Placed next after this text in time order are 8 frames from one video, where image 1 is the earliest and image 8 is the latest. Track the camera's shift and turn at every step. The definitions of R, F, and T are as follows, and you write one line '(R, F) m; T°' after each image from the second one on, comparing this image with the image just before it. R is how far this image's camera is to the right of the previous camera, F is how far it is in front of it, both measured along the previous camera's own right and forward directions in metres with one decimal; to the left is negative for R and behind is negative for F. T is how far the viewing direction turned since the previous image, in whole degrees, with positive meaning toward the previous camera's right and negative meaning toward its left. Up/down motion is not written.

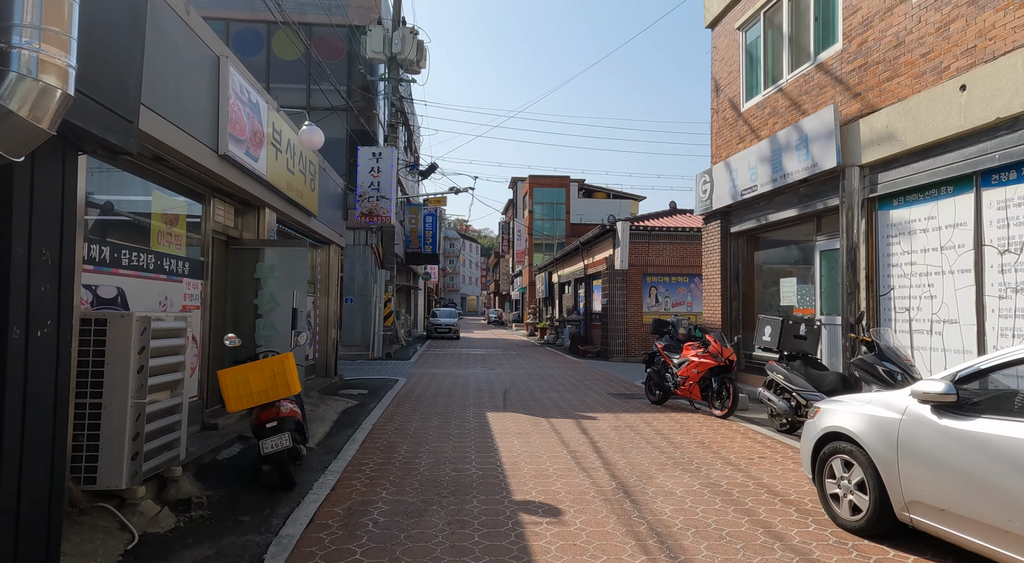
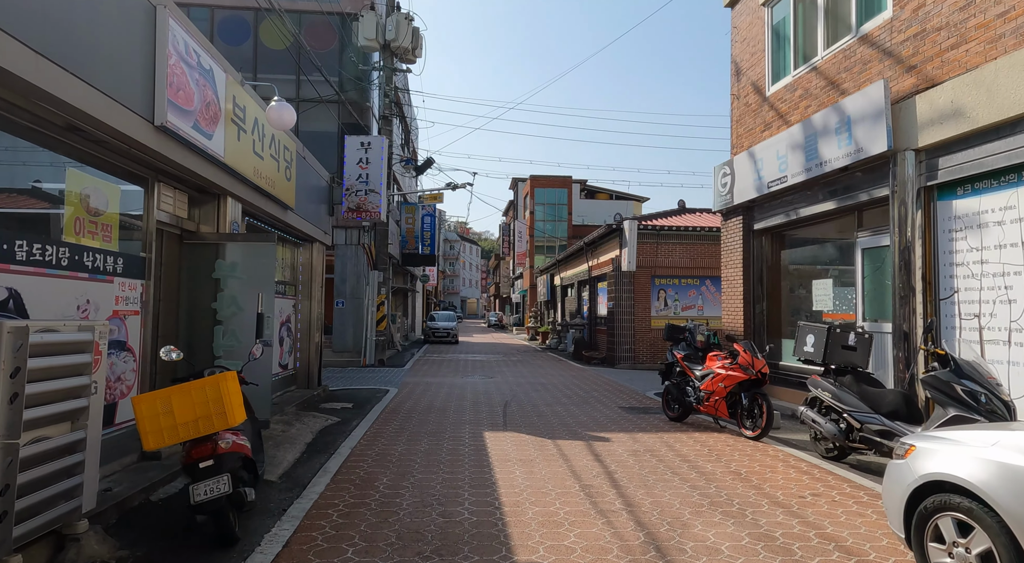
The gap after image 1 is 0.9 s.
(0.0, +1.1) m; 0°
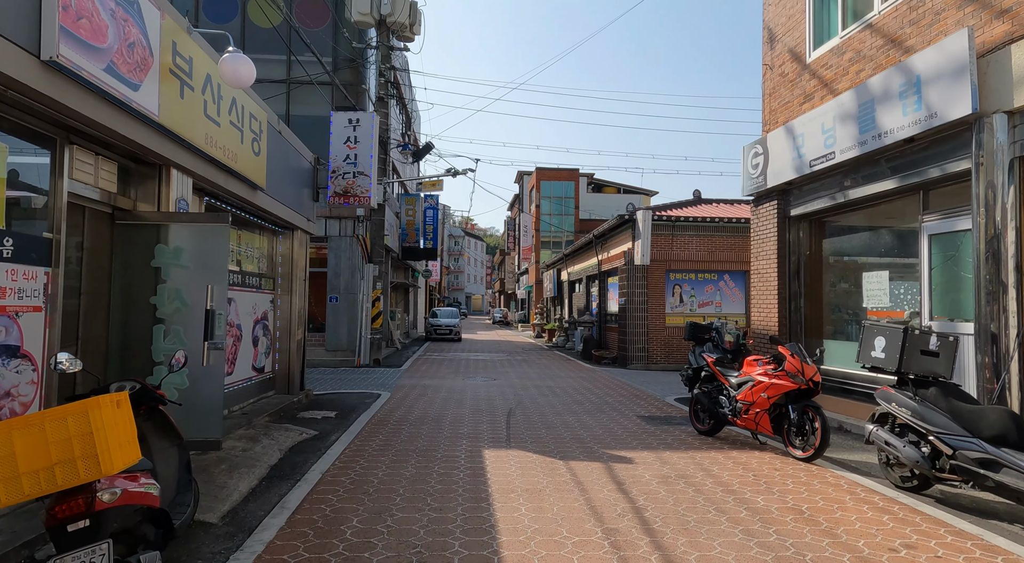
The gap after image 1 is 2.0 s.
(0.0, +1.2) m; 0°
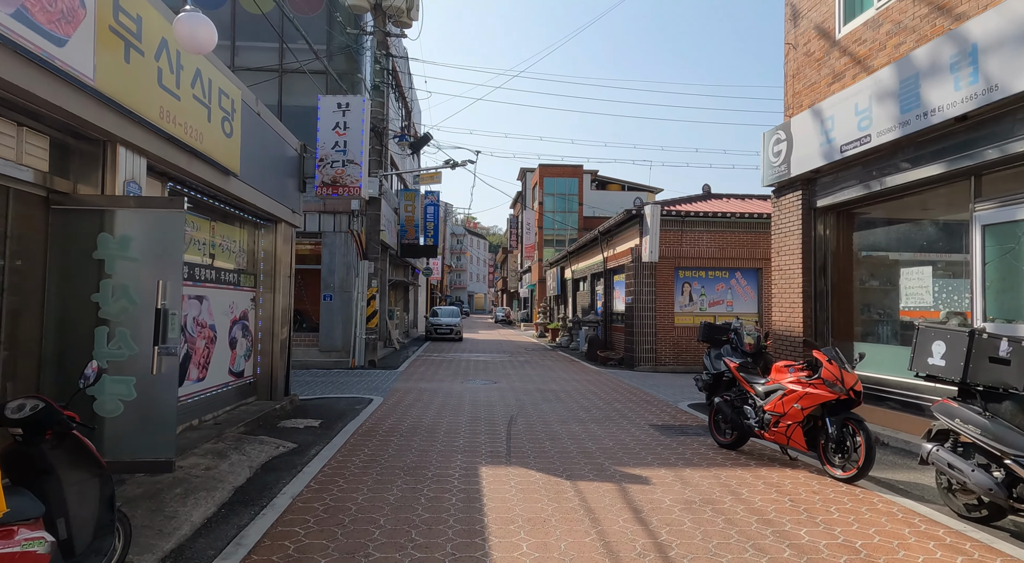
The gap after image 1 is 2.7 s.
(0.0, +0.8) m; 0°
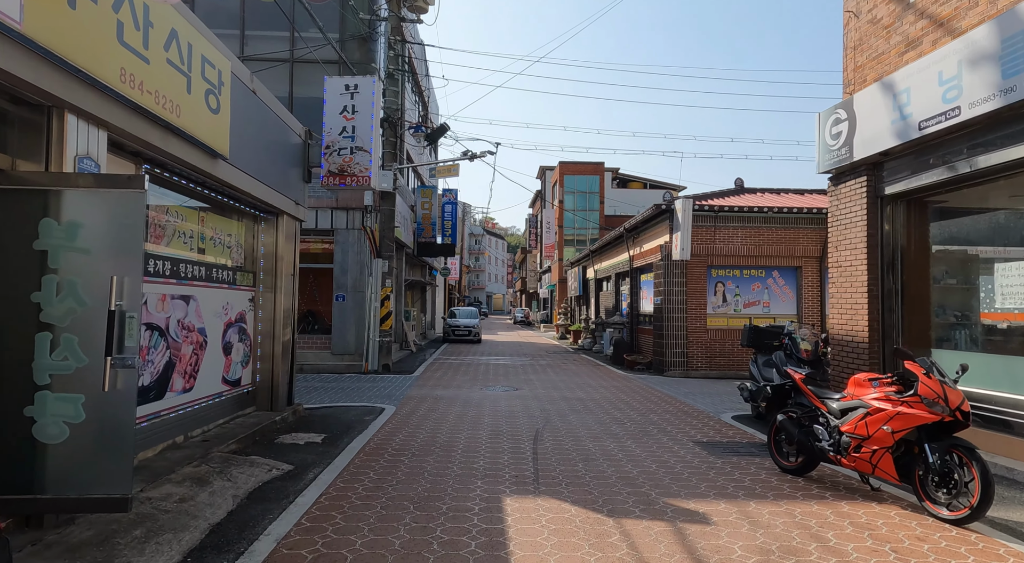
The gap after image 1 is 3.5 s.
(-0.1, +0.9) m; -2°
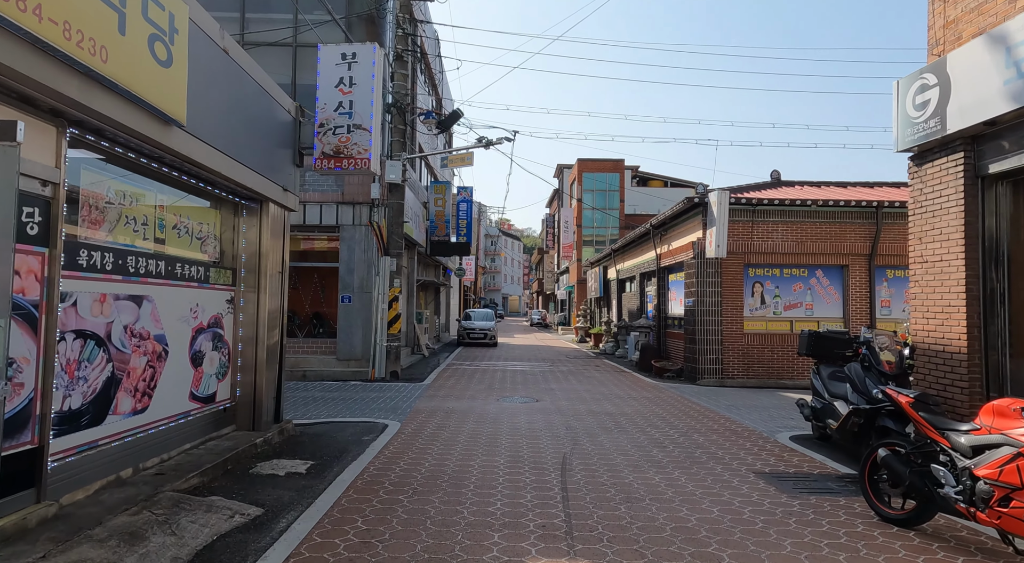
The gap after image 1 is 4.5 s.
(-0.1, +1.2) m; -1°
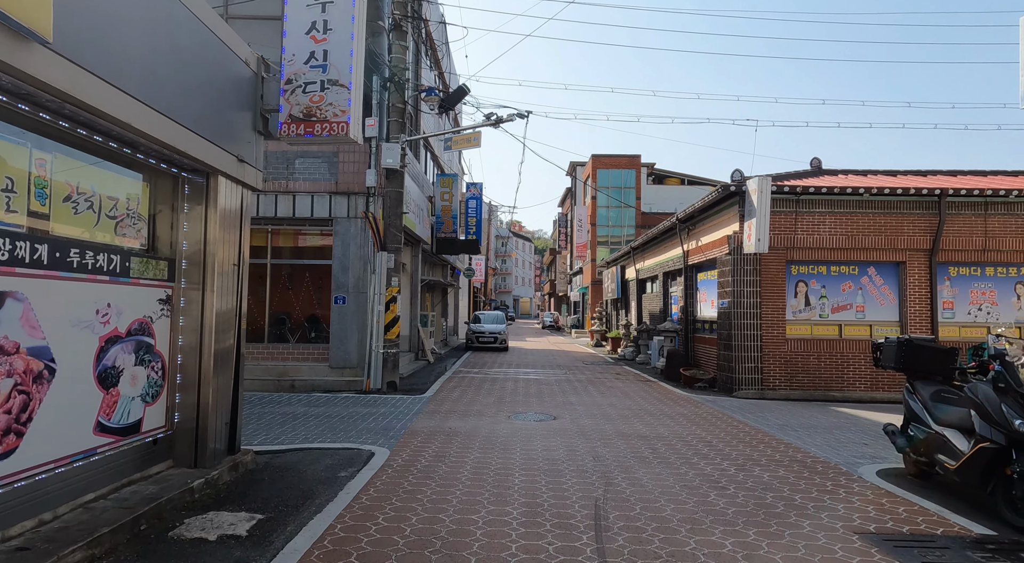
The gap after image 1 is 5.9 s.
(0.0, +1.6) m; -1°
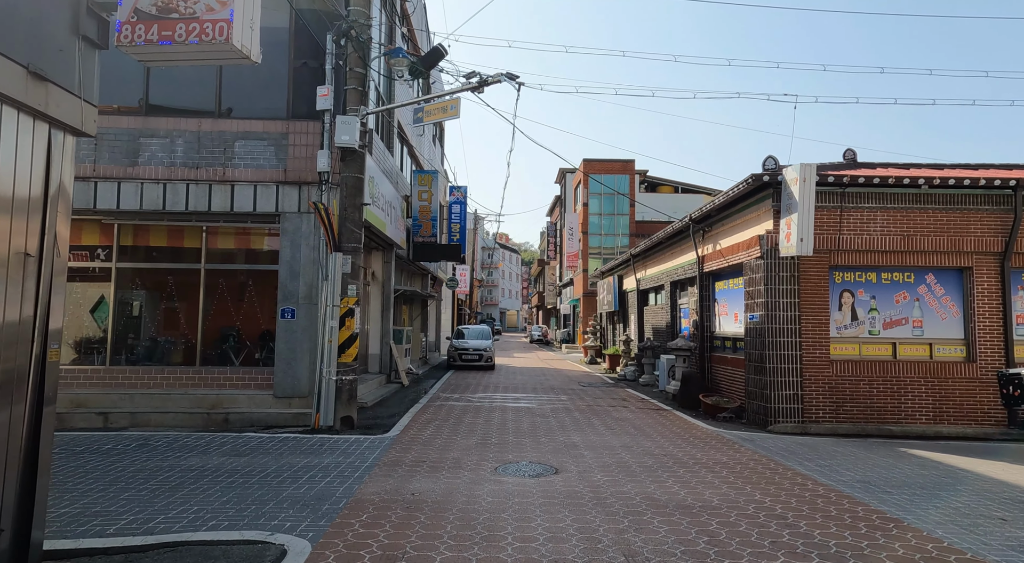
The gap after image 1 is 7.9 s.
(0.0, +2.4) m; +1°
